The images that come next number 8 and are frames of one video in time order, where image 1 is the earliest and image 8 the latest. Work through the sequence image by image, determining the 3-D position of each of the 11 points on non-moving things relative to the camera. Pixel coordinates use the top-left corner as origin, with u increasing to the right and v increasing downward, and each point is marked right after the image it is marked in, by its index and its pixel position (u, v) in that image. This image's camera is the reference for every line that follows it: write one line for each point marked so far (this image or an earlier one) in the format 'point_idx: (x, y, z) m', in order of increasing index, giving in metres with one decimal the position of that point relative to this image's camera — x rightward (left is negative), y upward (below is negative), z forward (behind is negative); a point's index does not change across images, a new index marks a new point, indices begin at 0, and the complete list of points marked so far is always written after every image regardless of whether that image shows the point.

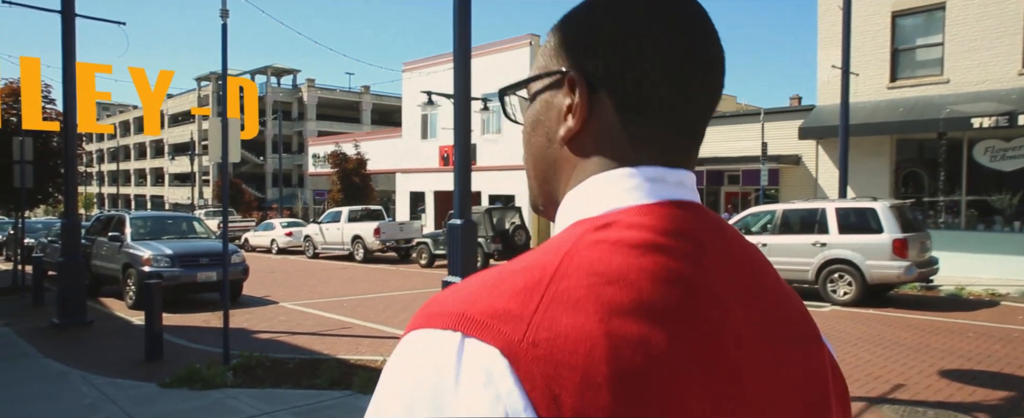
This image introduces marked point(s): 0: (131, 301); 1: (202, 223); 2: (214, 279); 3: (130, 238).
0: (-6.7, -1.7, +12.3) m
1: (-6.4, -0.2, +14.6) m
2: (-5.2, -1.3, +12.4) m
3: (-7.2, -0.5, +13.2) m
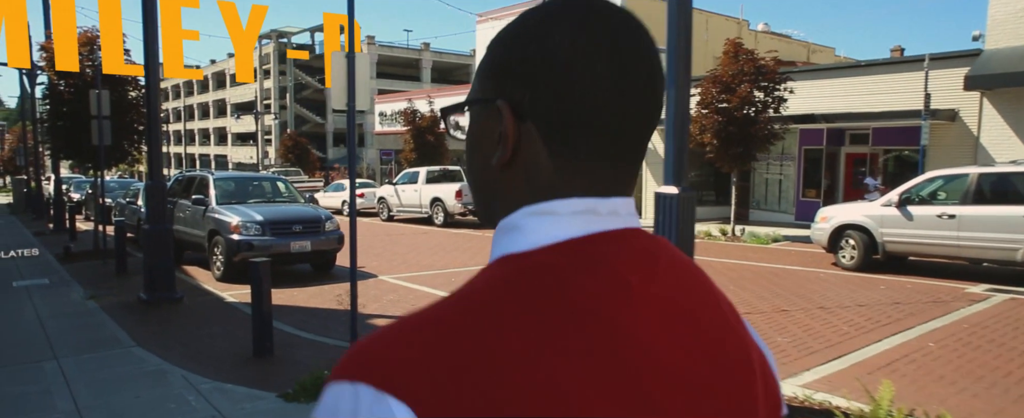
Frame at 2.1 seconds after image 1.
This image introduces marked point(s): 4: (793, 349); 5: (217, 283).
0: (-4.7, -1.0, +11.3) m
1: (-4.3, +0.5, +13.5) m
2: (-3.2, -0.7, +11.3) m
3: (-5.1, +0.1, +12.2) m
4: (+2.4, -1.2, +6.0) m
5: (-4.7, -1.2, +11.1) m
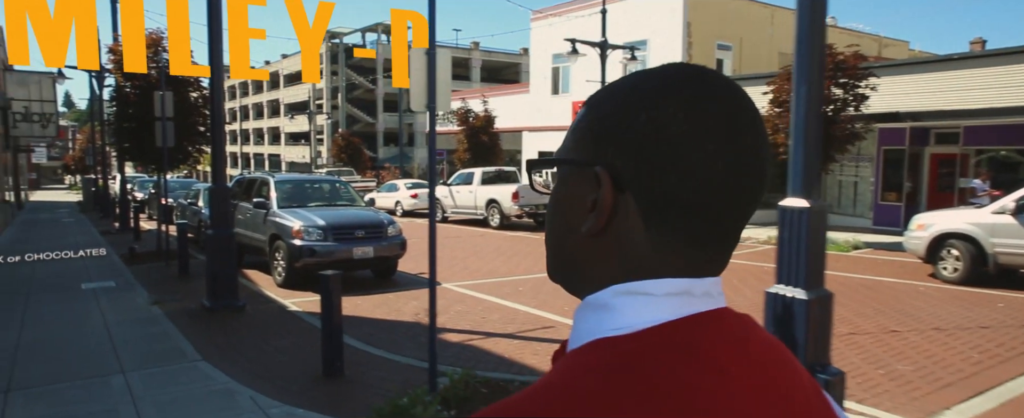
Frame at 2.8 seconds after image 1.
0: (-3.6, -1.1, +11.1) m
1: (-3.1, +0.4, +13.2) m
2: (-2.2, -0.7, +10.9) m
3: (-4.0, +0.1, +12.0) m
4: (+3.1, -1.3, +5.3) m
5: (-3.6, -1.3, +10.9) m
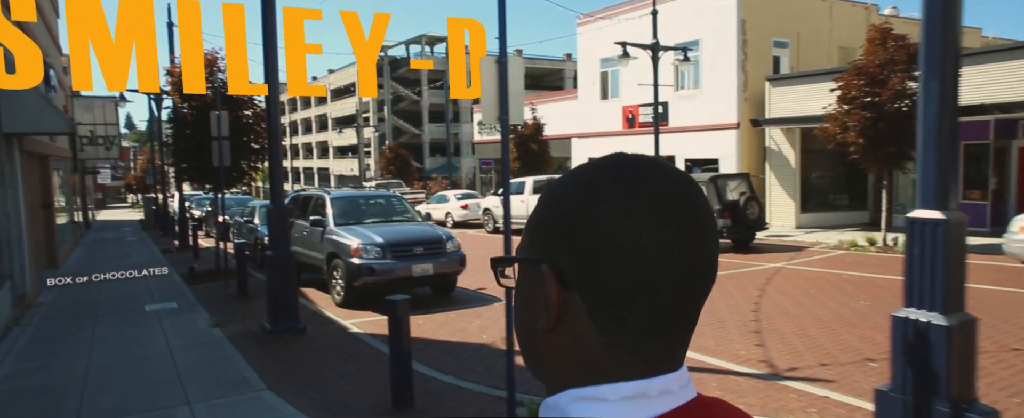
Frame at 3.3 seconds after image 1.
0: (-2.7, -1.4, +10.9) m
1: (-2.0, +0.2, +13.0) m
2: (-1.2, -1.0, +10.7) m
3: (-3.0, -0.2, +11.8) m
4: (+3.7, -1.3, +4.7) m
5: (-2.7, -1.5, +10.7) m
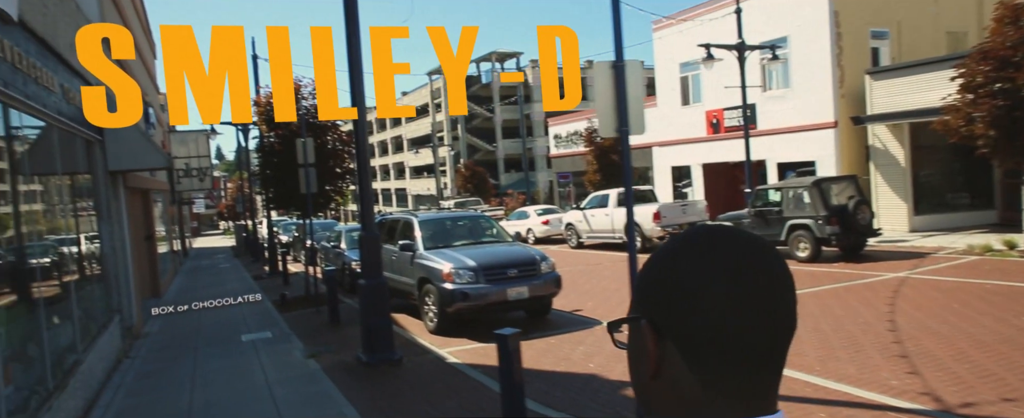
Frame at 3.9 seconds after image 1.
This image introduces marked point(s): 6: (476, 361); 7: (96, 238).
0: (-1.2, -1.7, +10.5) m
1: (-0.4, -0.2, +12.6) m
2: (+0.2, -1.2, +10.2) m
3: (-1.5, -0.6, +11.5) m
4: (+4.4, -1.3, +3.7) m
5: (-1.2, -1.9, +10.4) m
6: (-0.5, -1.9, +8.8) m
7: (-6.3, -0.4, +10.6) m
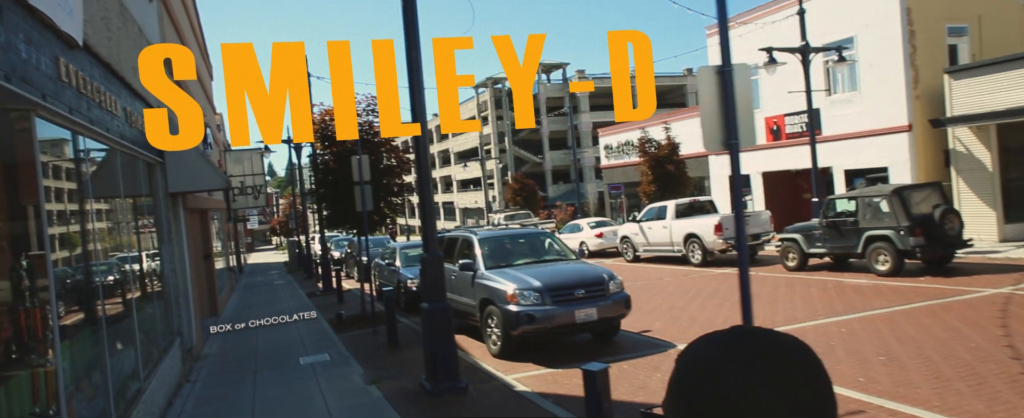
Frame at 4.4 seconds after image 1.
0: (-0.2, -2.0, +10.0) m
1: (+0.7, -0.5, +12.1) m
2: (+1.1, -1.5, +9.6) m
3: (-0.5, -0.9, +11.1) m
4: (+4.9, -1.4, +2.9) m
5: (-0.2, -2.1, +9.9) m
6: (+0.4, -2.1, +8.3) m
7: (-5.3, -0.8, +10.5) m
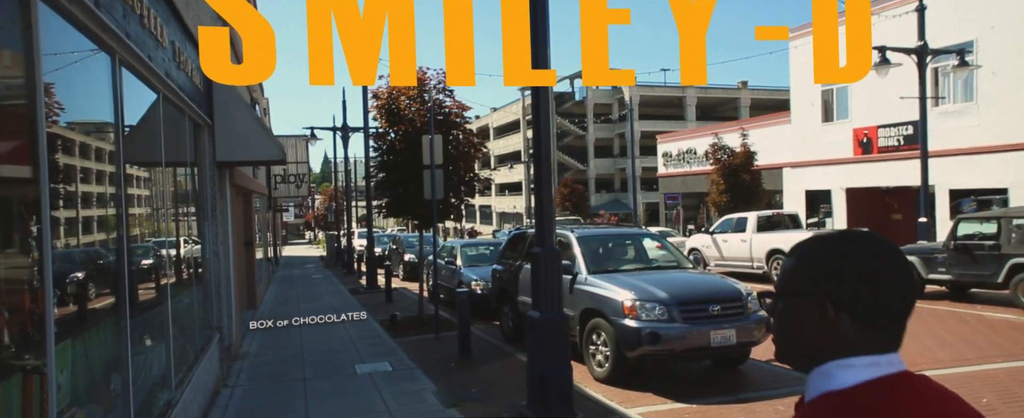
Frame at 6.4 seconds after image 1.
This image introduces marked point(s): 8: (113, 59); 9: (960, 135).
0: (+1.0, -1.9, +8.1) m
1: (+2.1, -0.4, +10.2) m
2: (+2.4, -1.4, +7.6) m
3: (+0.9, -0.8, +9.2) m
4: (+5.9, -1.4, +0.7) m
5: (+1.0, -2.0, +7.9) m
6: (+1.6, -2.0, +6.4) m
7: (-3.9, -0.4, +8.8) m
8: (-2.9, +1.1, +5.1) m
9: (+12.3, +2.0, +19.1) m
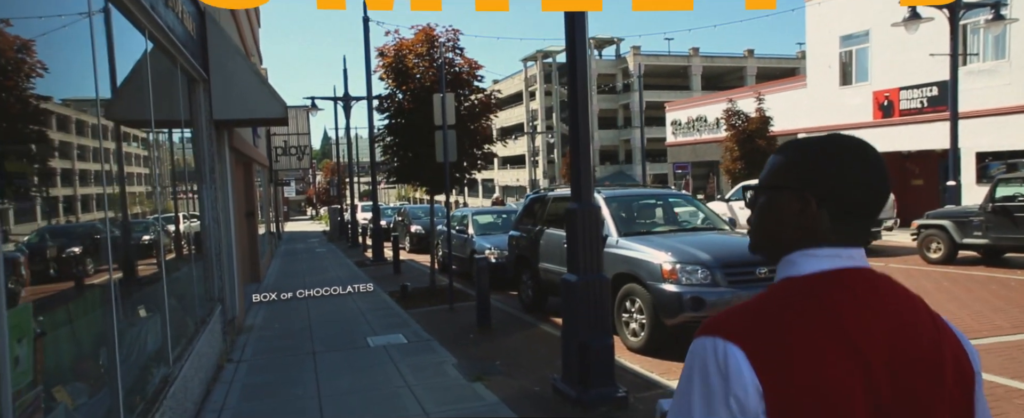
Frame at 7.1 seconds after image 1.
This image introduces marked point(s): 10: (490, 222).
0: (+1.3, -1.4, +7.5) m
1: (+2.4, +0.1, +9.5) m
2: (+2.7, -1.0, +7.0) m
3: (+1.2, -0.3, +8.5) m
4: (+6.2, -1.2, +0.1) m
5: (+1.3, -1.6, +7.3) m
6: (+1.9, -1.6, +5.7) m
7: (-3.6, +0.1, +8.1) m
8: (-2.7, +1.4, +4.3) m
9: (+12.5, +3.0, +18.3) m
10: (-0.5, -0.3, +14.8) m
